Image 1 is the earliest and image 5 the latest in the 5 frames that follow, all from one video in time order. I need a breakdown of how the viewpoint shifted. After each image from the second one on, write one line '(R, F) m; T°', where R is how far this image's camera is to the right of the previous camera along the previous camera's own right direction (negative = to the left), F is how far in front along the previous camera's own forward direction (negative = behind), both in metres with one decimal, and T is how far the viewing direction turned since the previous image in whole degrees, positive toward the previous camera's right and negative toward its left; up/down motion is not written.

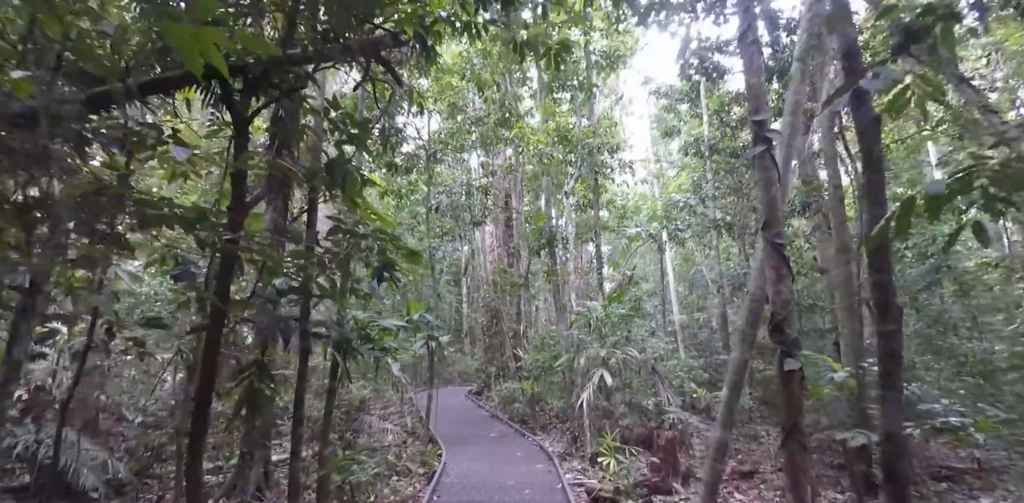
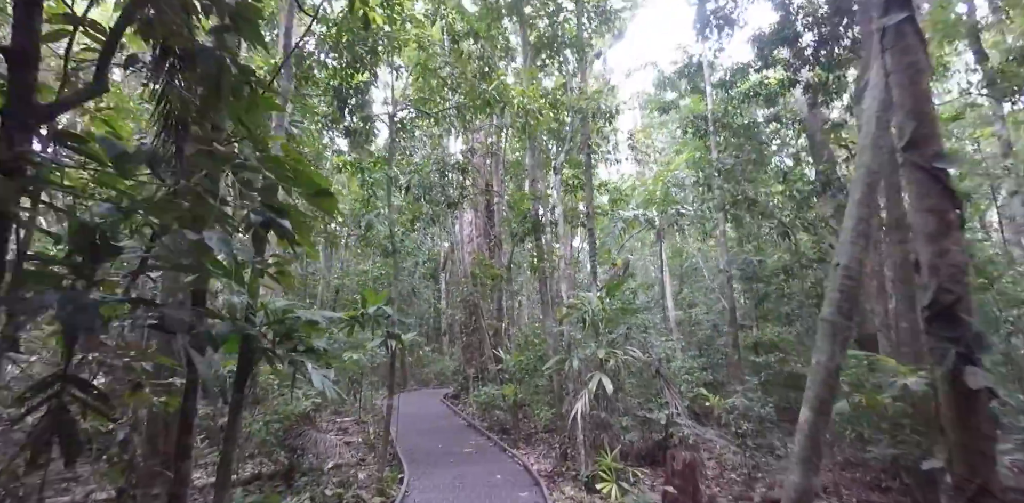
(0.0, +1.3) m; +2°
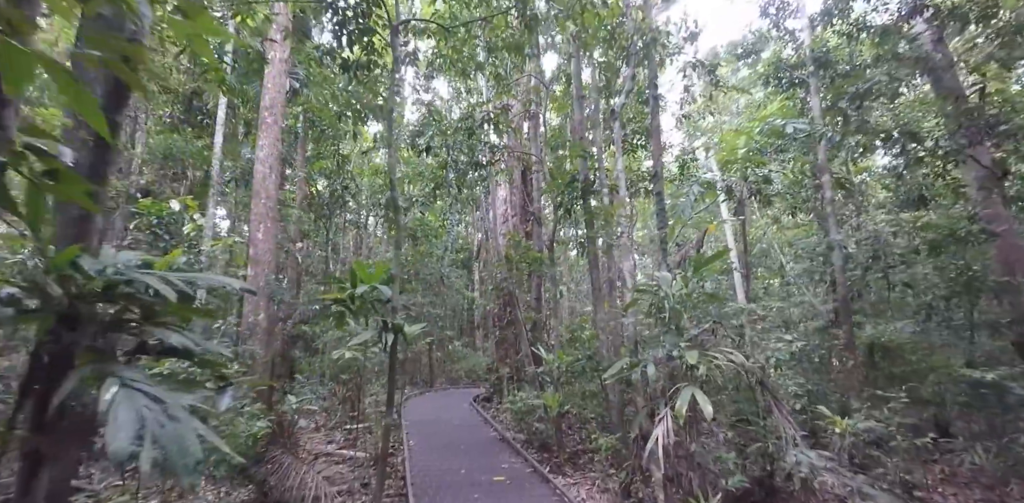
(-0.1, +1.7) m; -4°
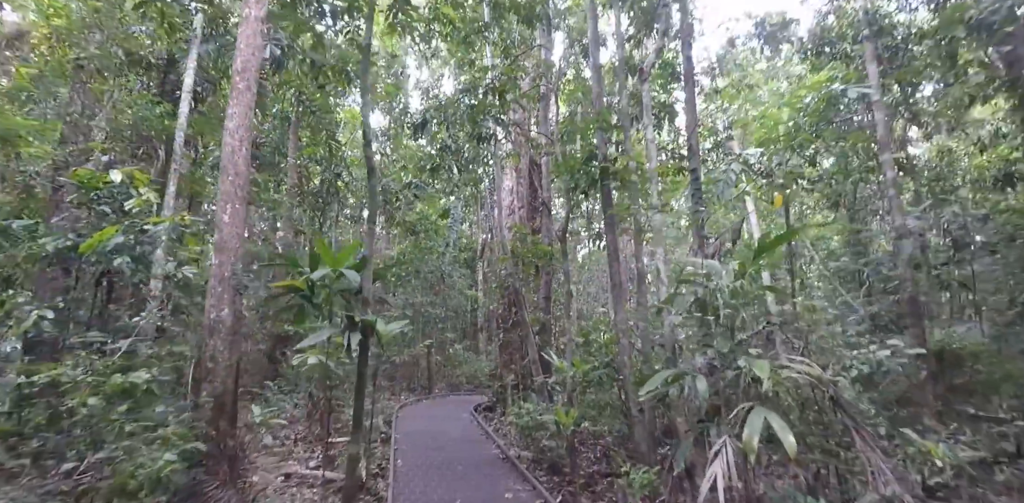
(0.0, +1.0) m; -1°
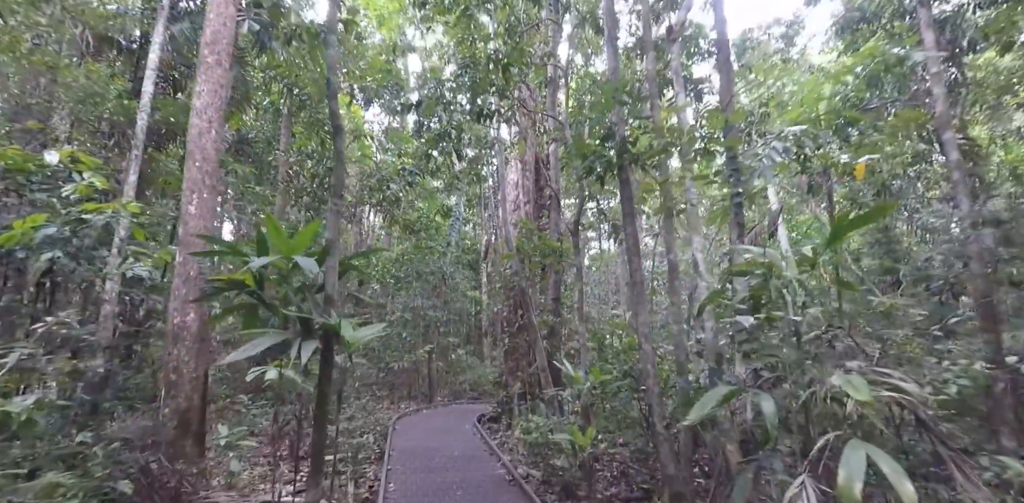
(0.0, +0.7) m; -1°
